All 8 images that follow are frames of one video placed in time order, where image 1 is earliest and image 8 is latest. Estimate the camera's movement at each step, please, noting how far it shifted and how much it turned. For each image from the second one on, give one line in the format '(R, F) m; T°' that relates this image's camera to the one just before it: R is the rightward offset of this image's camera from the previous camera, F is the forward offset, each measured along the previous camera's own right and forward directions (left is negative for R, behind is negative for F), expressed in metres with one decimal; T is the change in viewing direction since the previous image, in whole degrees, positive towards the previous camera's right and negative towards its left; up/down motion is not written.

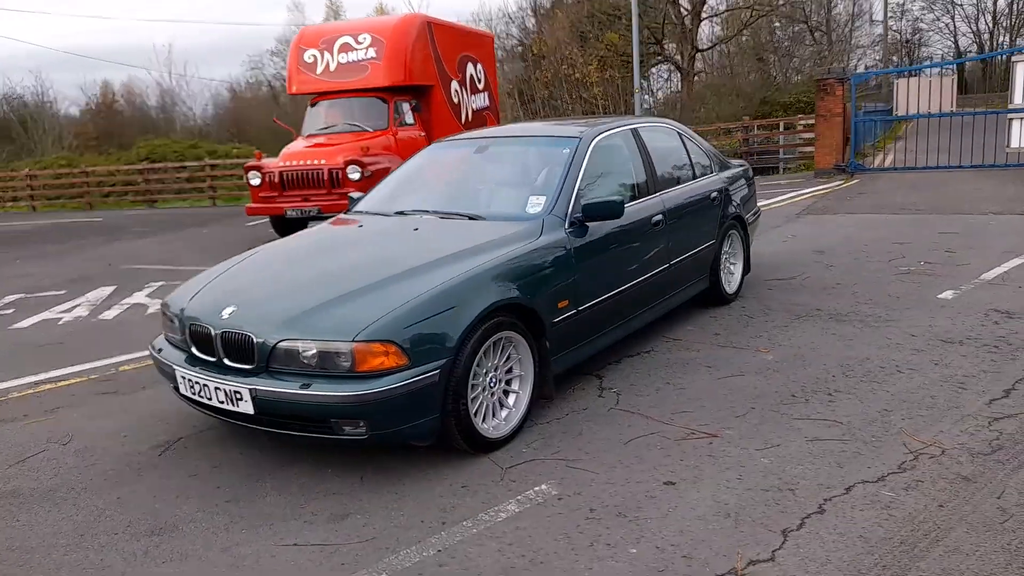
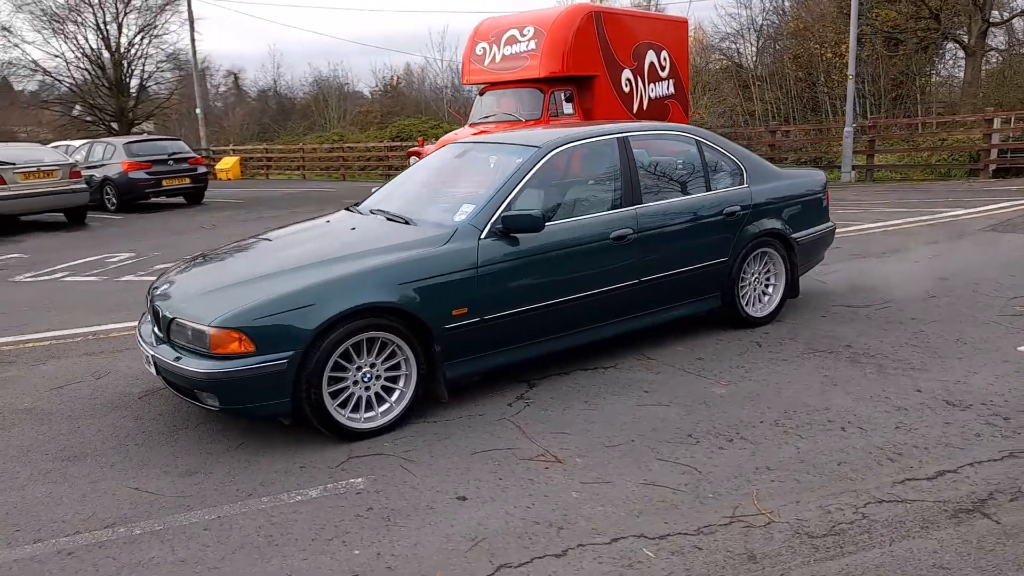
(+2.0, +0.2) m; -20°
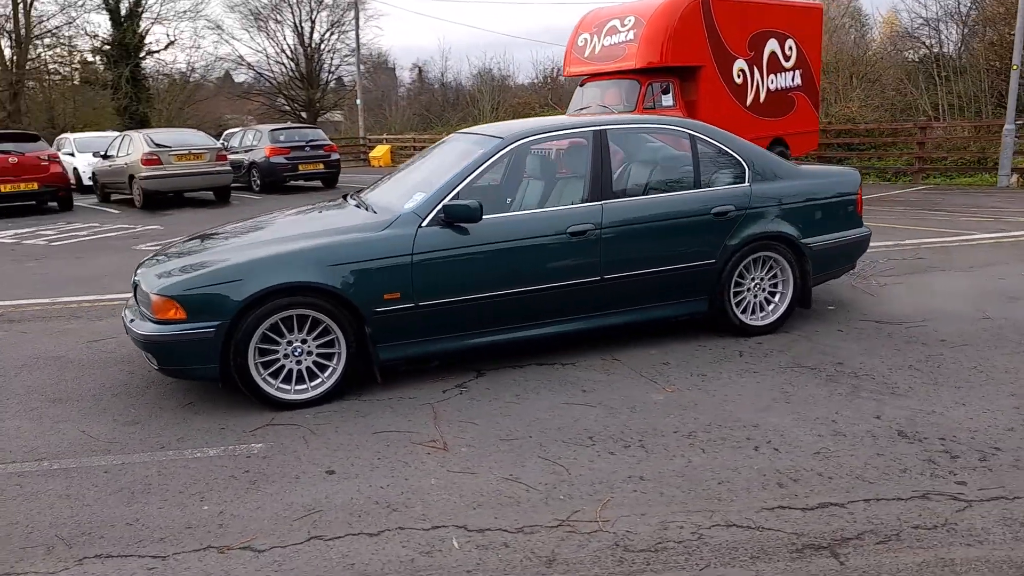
(+1.4, +0.1) m; -12°
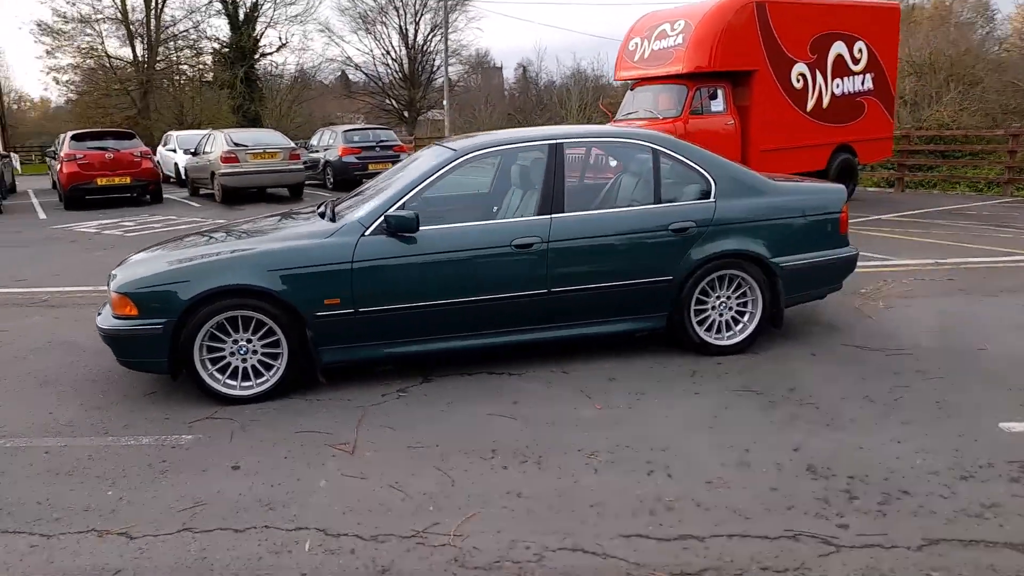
(+1.0, 0.0) m; -8°
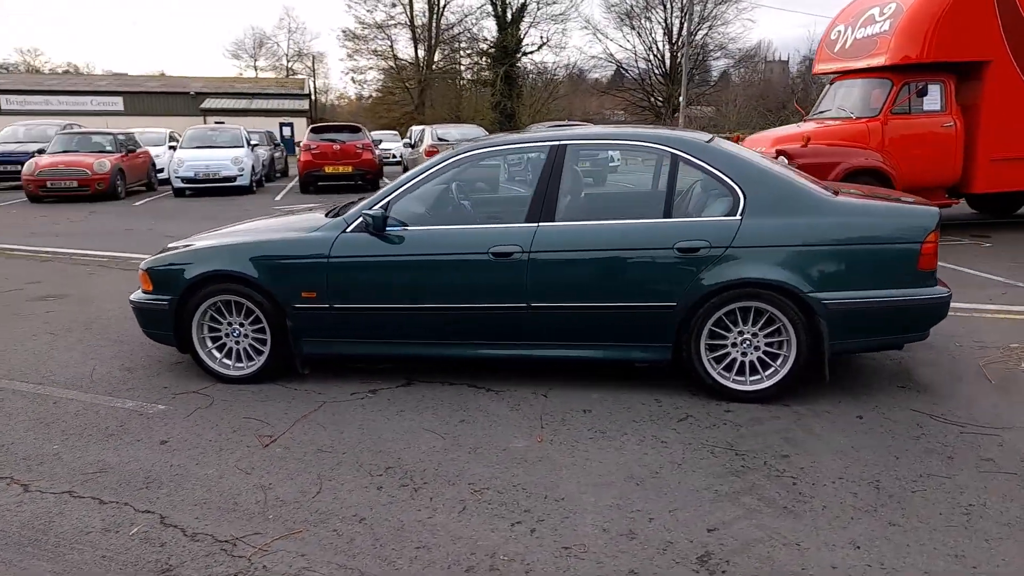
(+1.7, +0.6) m; -19°
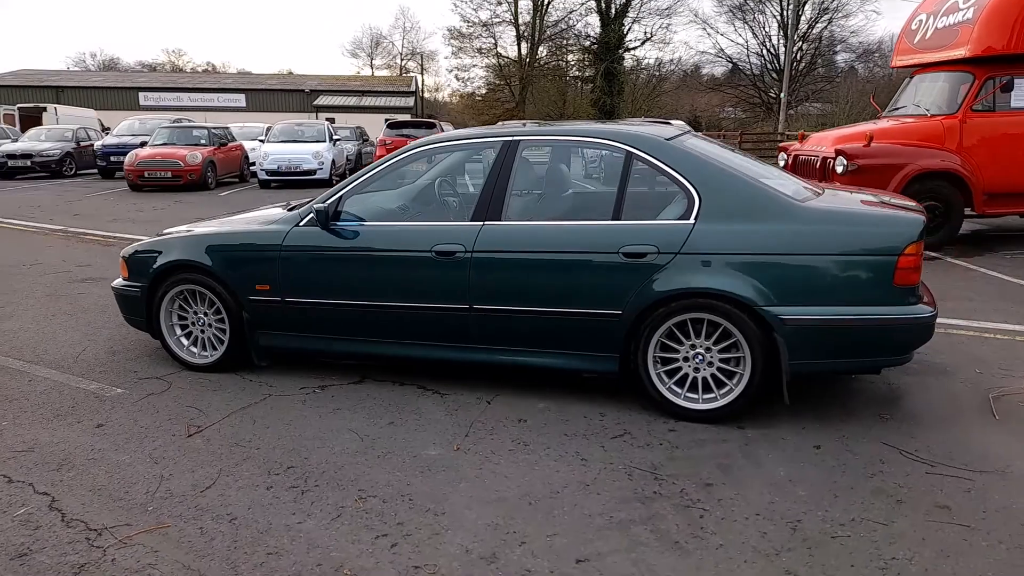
(+1.0, +0.3) m; -8°
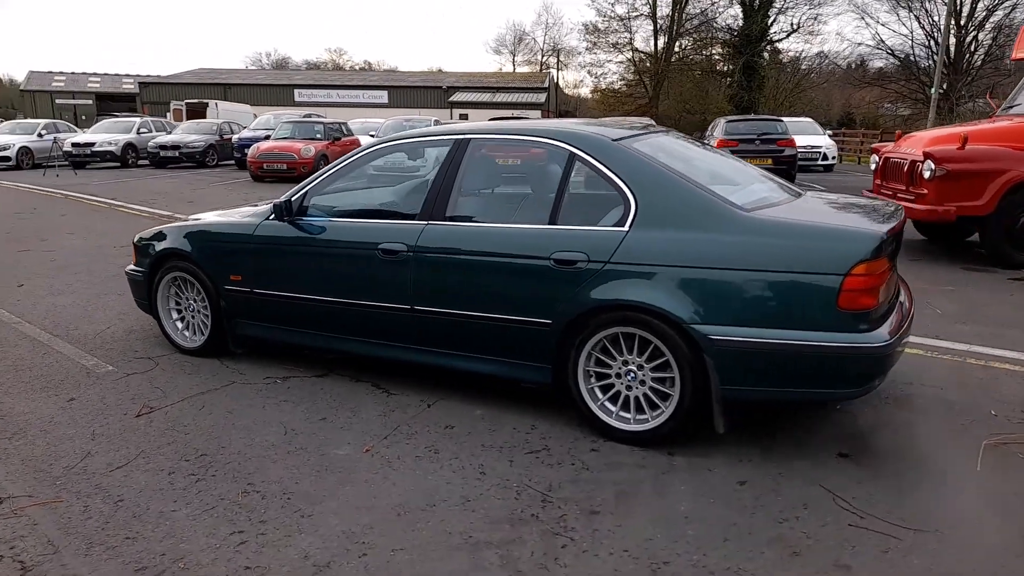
(+1.1, +0.2) m; -10°
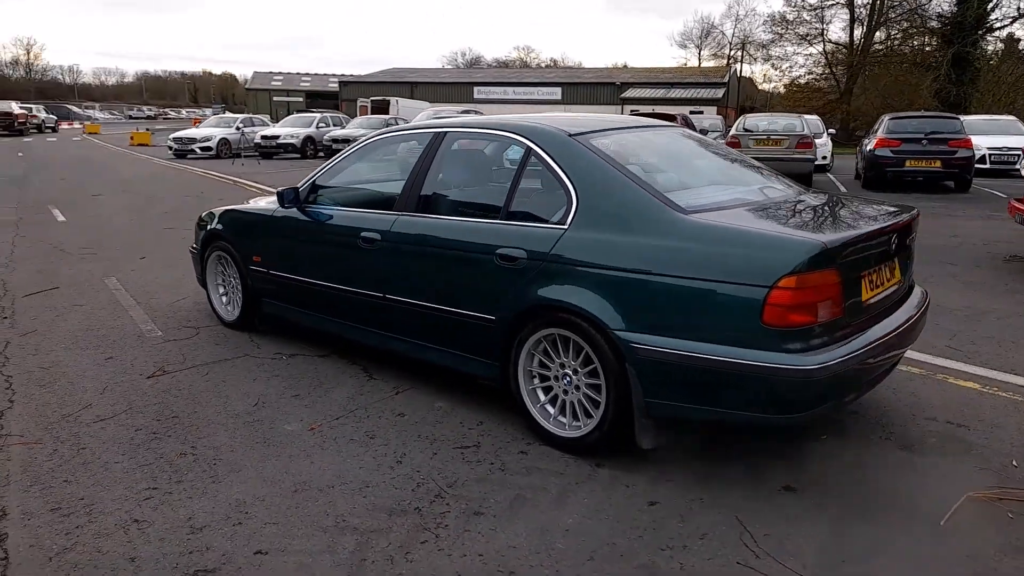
(+1.2, +0.2) m; -14°
